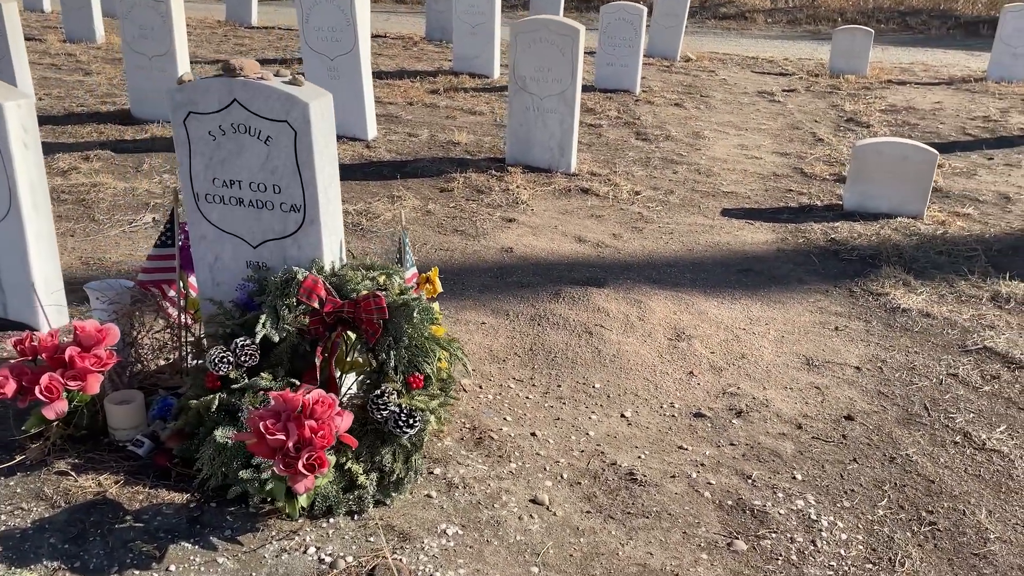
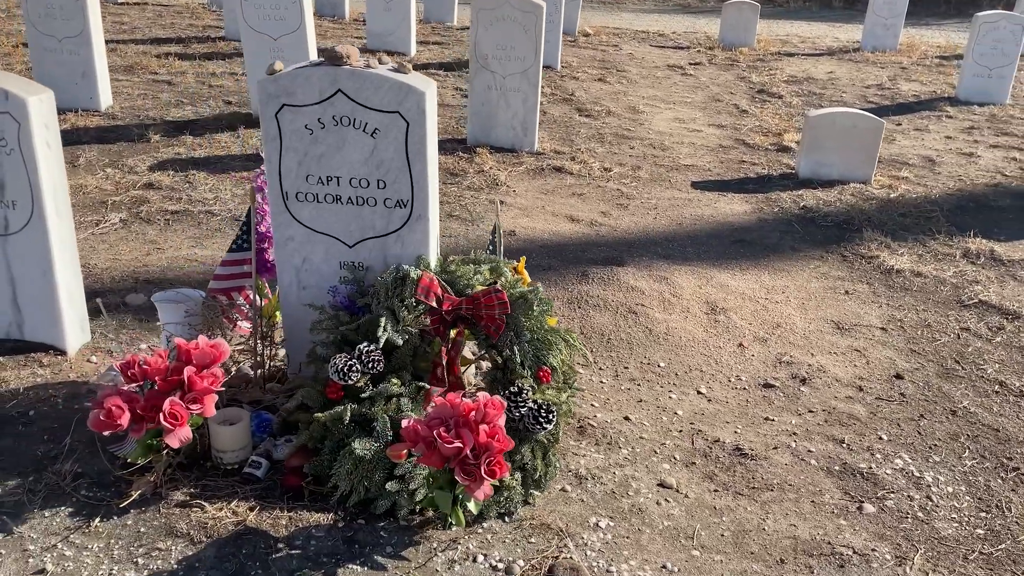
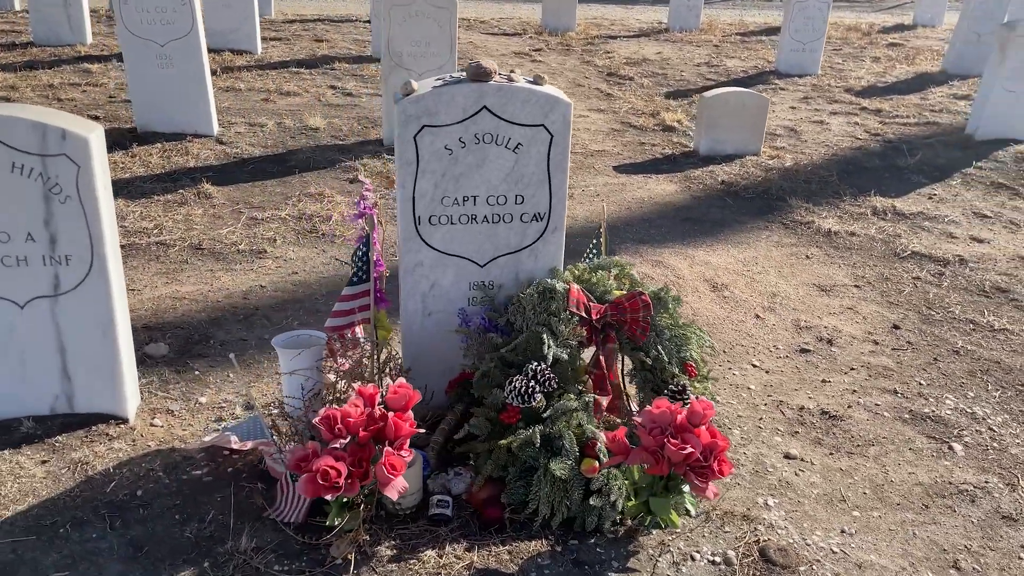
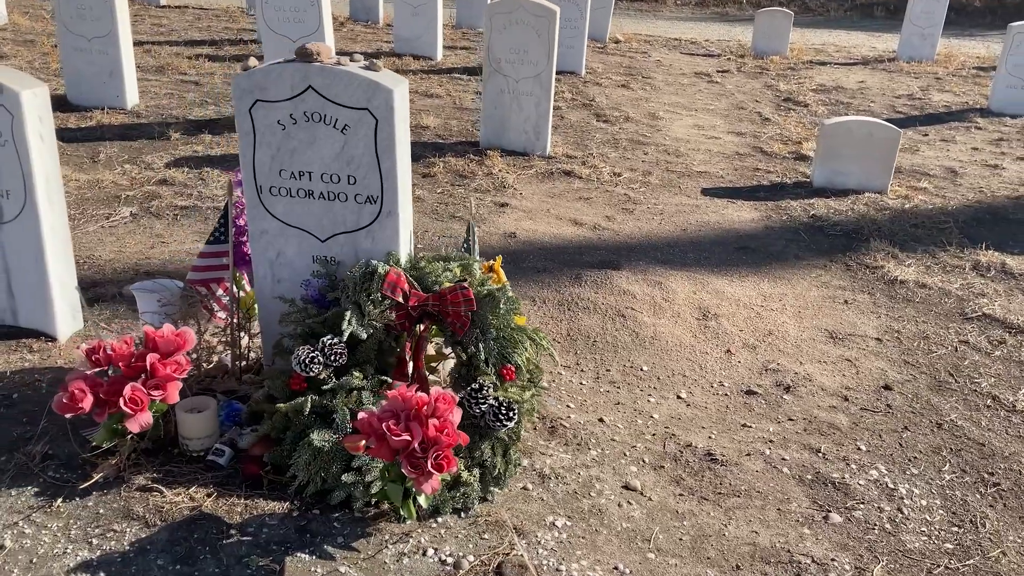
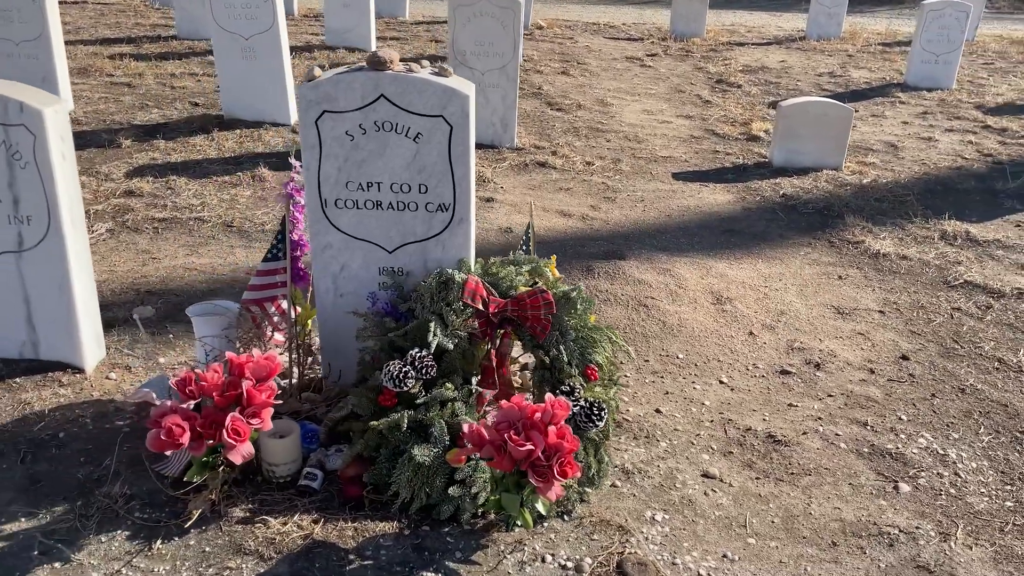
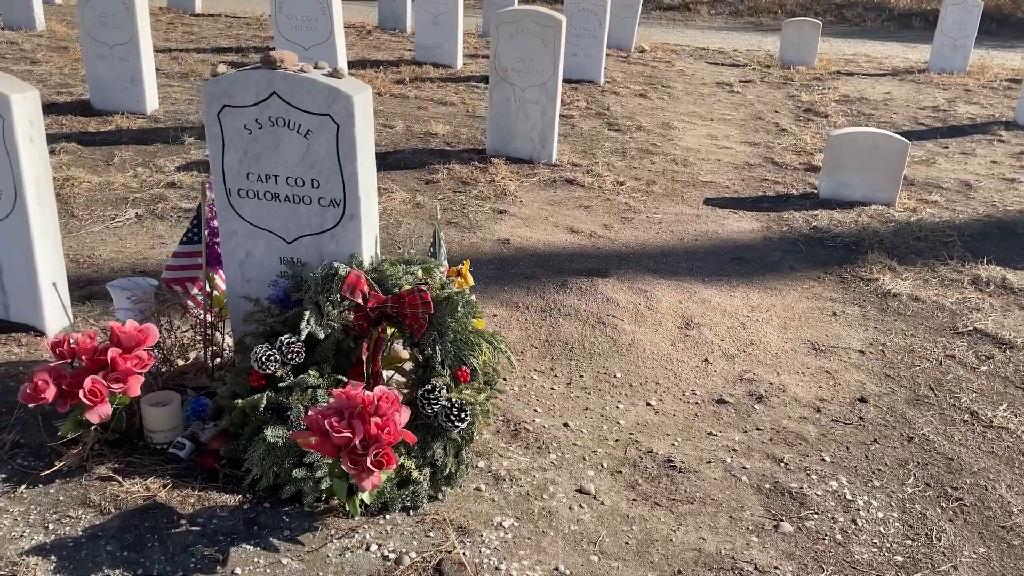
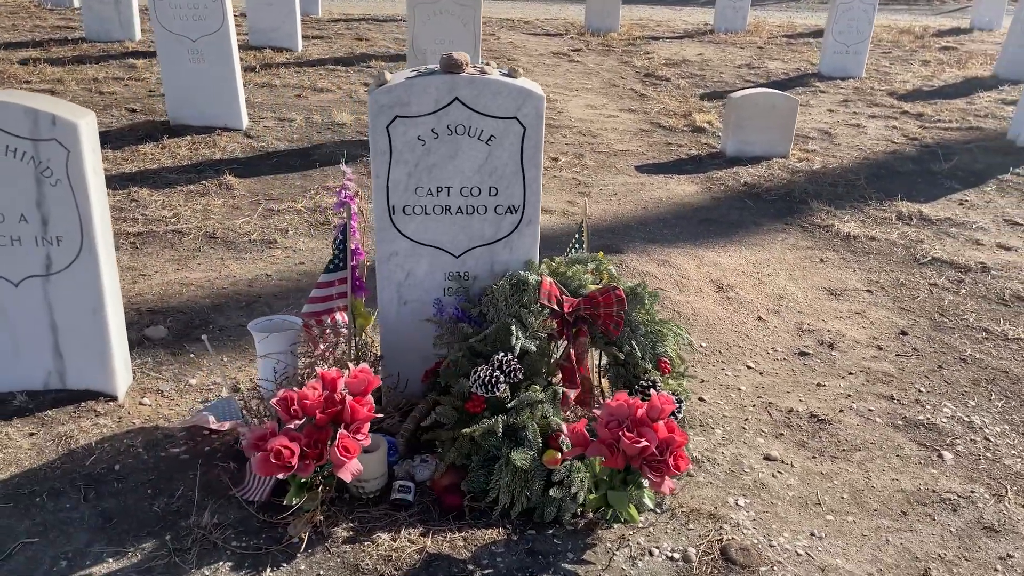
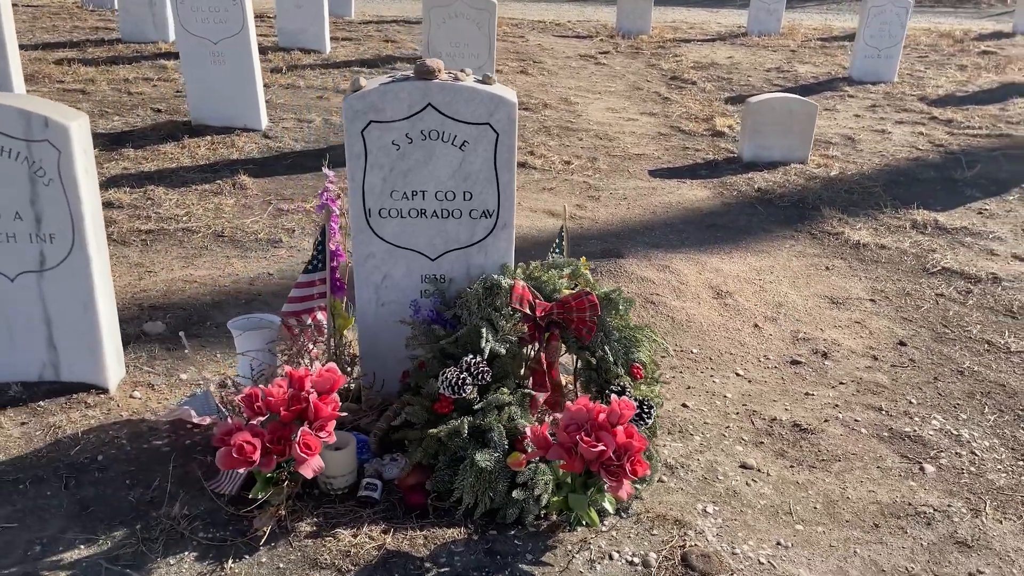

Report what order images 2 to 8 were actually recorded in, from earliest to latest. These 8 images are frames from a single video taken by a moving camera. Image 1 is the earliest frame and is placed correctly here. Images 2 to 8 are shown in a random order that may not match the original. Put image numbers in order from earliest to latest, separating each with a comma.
6, 4, 2, 5, 8, 7, 3
